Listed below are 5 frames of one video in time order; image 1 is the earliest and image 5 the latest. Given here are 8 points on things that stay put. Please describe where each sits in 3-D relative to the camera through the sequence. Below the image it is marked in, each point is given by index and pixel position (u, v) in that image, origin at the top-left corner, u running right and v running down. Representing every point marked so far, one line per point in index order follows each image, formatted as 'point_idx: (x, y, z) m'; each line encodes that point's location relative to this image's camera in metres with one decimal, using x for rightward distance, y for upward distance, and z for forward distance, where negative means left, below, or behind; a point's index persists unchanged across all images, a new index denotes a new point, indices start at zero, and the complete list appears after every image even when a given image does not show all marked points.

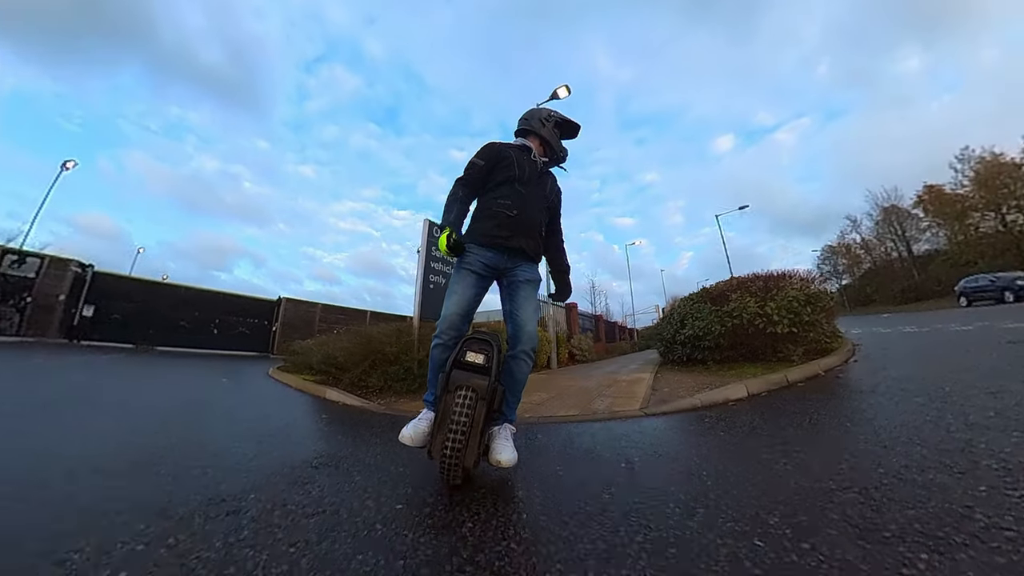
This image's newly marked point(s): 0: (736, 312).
0: (+2.4, -0.3, +4.6) m
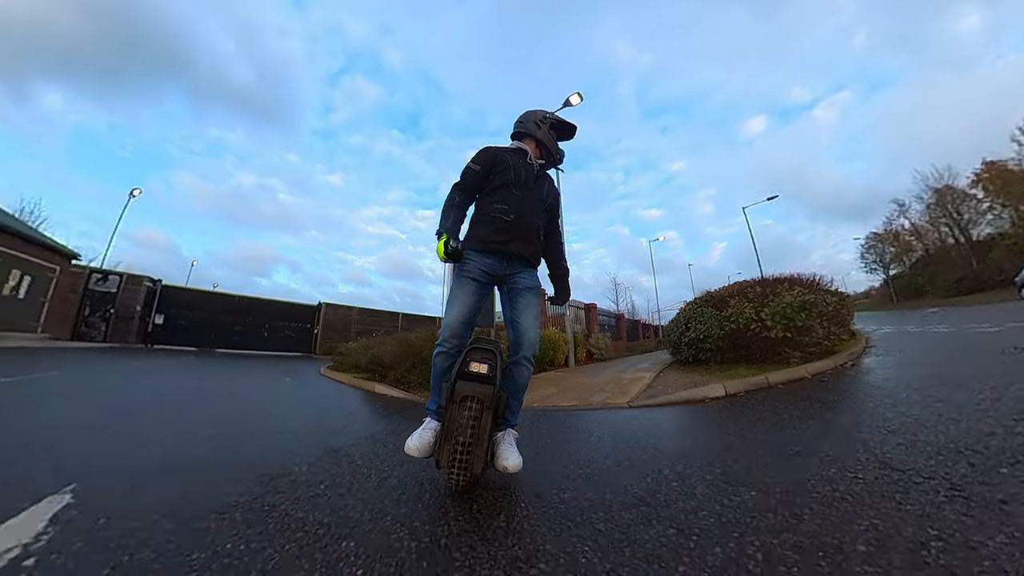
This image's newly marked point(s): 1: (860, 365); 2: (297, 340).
0: (+2.6, -0.4, +5.0) m
1: (+4.2, -0.9, +4.9) m
2: (-7.6, -1.8, +14.6) m
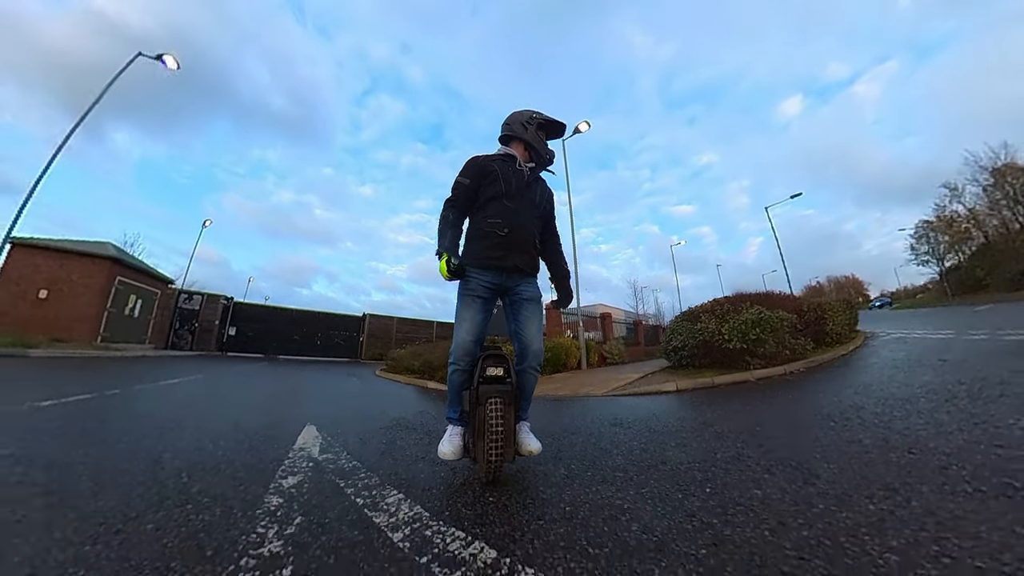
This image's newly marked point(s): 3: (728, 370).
0: (+2.9, -0.6, +6.2) m
1: (+4.4, -1.1, +6.0) m
2: (-6.7, -2.4, +16.4) m
3: (+3.1, -1.2, +6.0) m
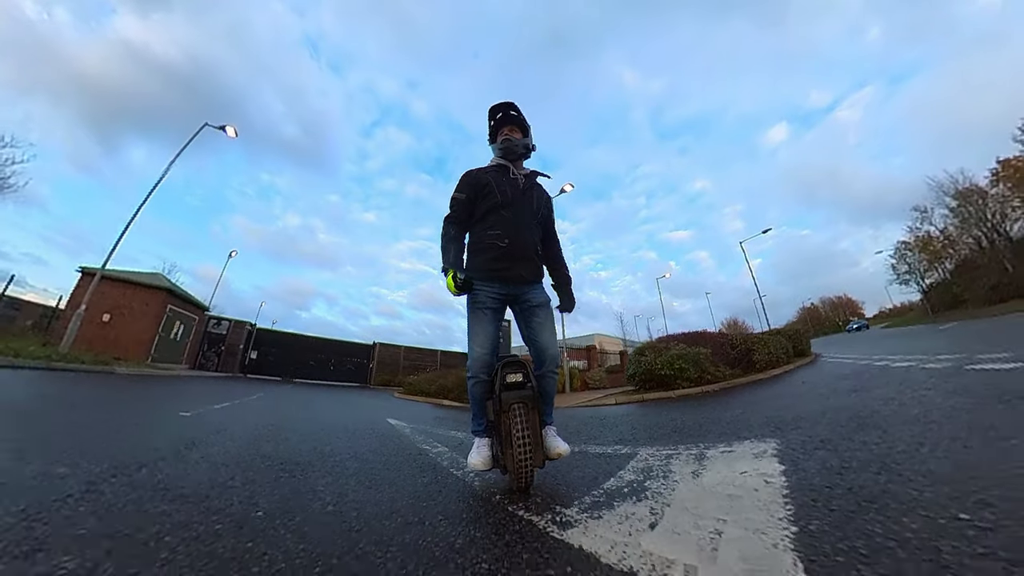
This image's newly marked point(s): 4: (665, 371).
0: (+2.7, -1.5, +8.4) m
1: (+4.2, -2.0, +8.2) m
2: (-6.9, -3.7, +18.4) m
3: (+3.0, -2.0, +8.2) m
4: (+3.0, -1.6, +8.0) m
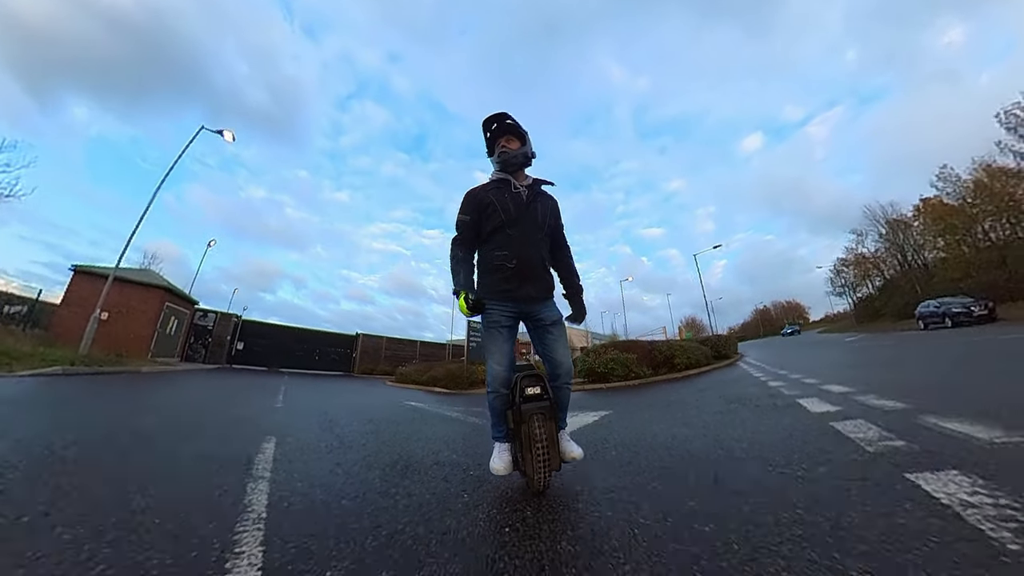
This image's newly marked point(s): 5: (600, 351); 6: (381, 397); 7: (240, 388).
0: (+2.0, -2.1, +11.2) m
1: (+3.5, -2.6, +11.1) m
2: (-8.3, -3.6, +20.6) m
3: (+2.3, -2.6, +11.1) m
4: (+2.4, -2.2, +10.8) m
5: (+2.5, -1.8, +11.3) m
6: (-3.2, -2.6, +10.1) m
7: (-7.7, -2.6, +11.7) m
